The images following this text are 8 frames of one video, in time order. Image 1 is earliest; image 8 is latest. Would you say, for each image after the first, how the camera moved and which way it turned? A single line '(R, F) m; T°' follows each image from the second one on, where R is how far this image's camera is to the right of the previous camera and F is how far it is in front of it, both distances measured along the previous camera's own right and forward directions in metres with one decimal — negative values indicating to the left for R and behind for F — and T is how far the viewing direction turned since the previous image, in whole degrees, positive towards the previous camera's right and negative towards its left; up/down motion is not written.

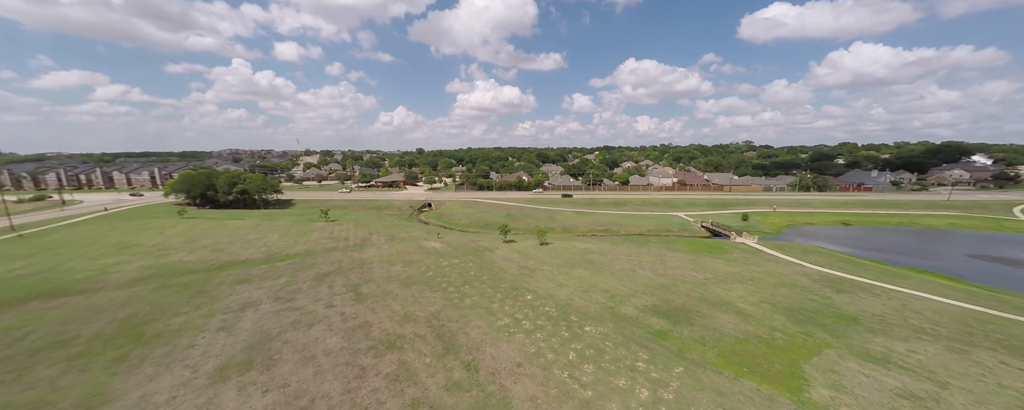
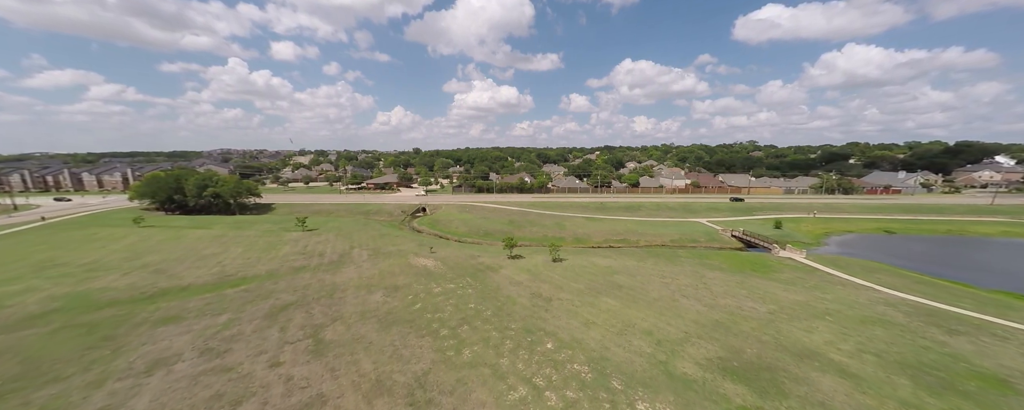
(-0.9, +6.1) m; 0°
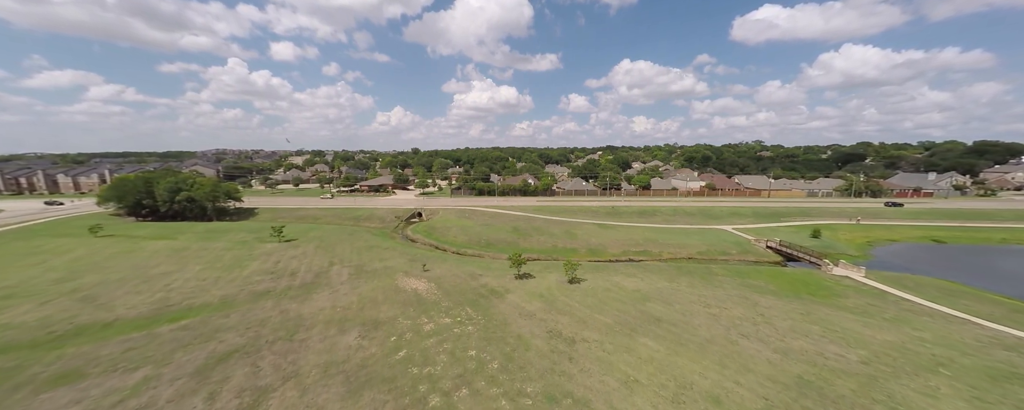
(-0.7, +5.2) m; 0°
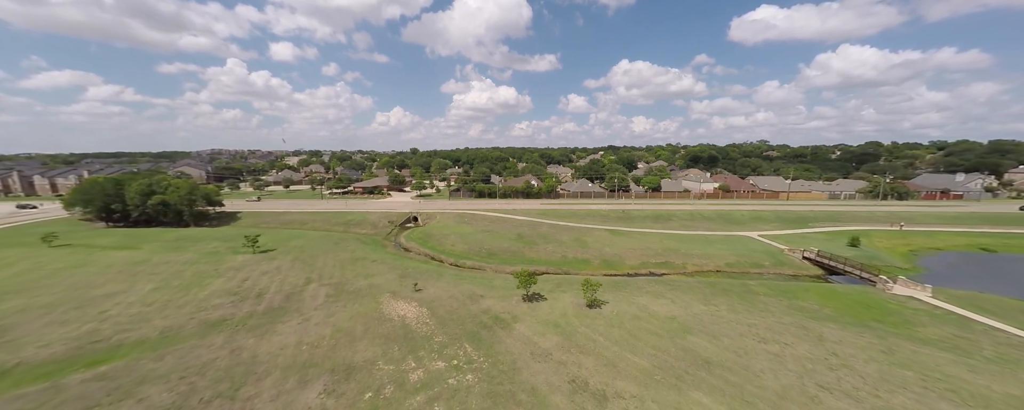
(-0.6, +4.3) m; 0°
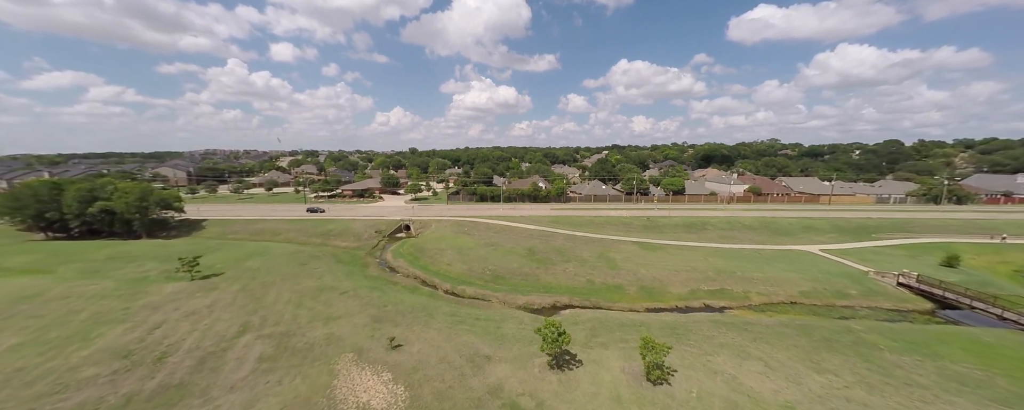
(-1.0, +7.4) m; 0°
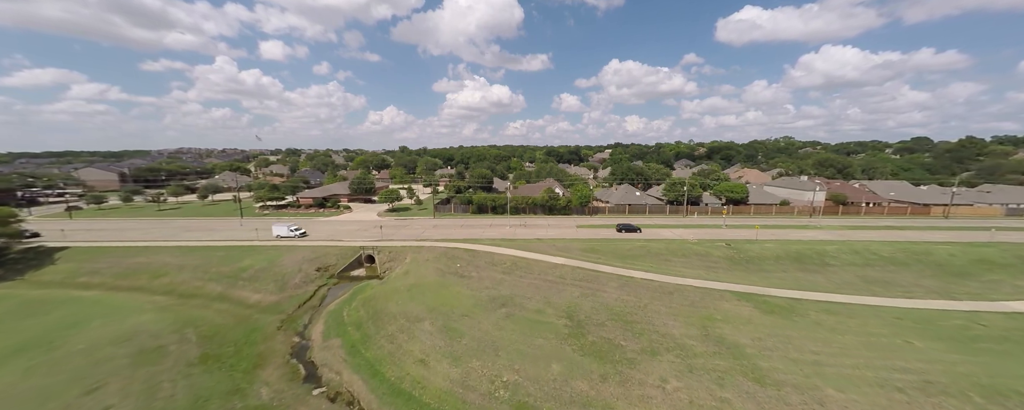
(-2.0, +15.7) m; +1°
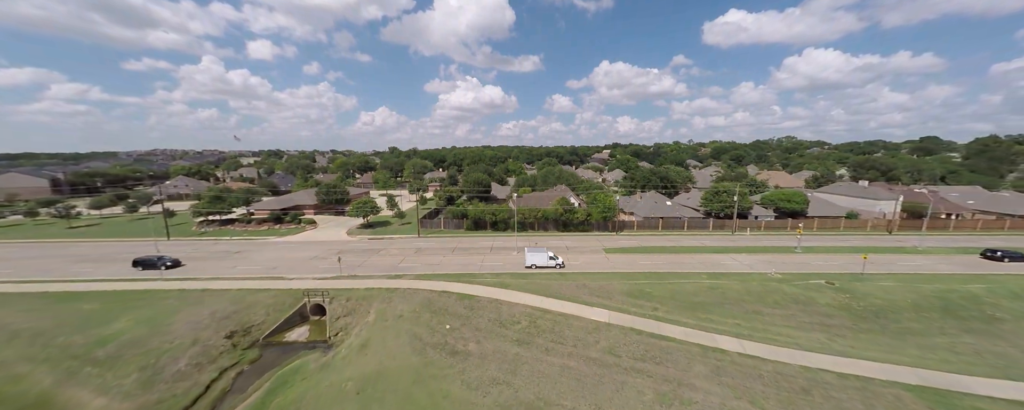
(-1.4, +9.8) m; +1°
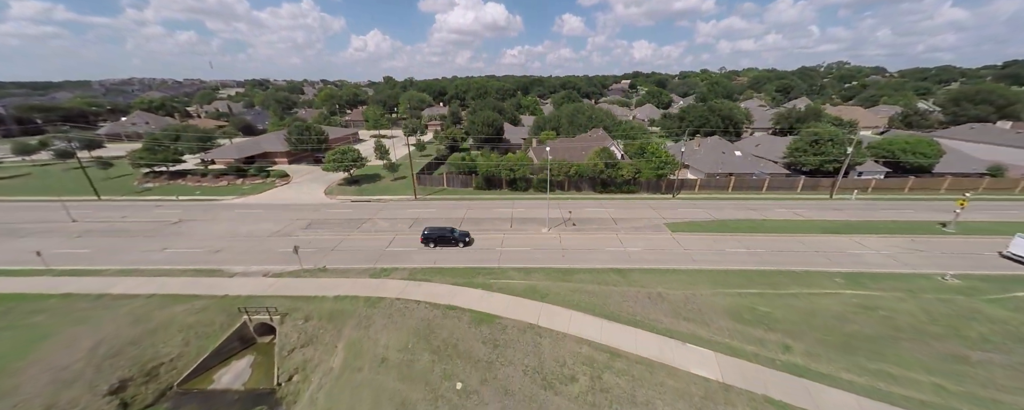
(-1.6, +8.9) m; -1°
